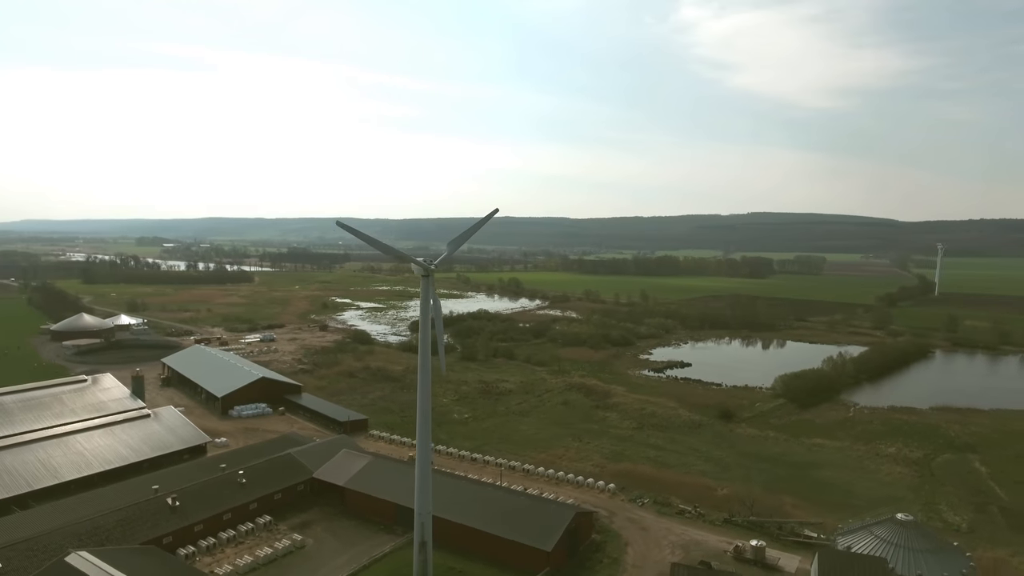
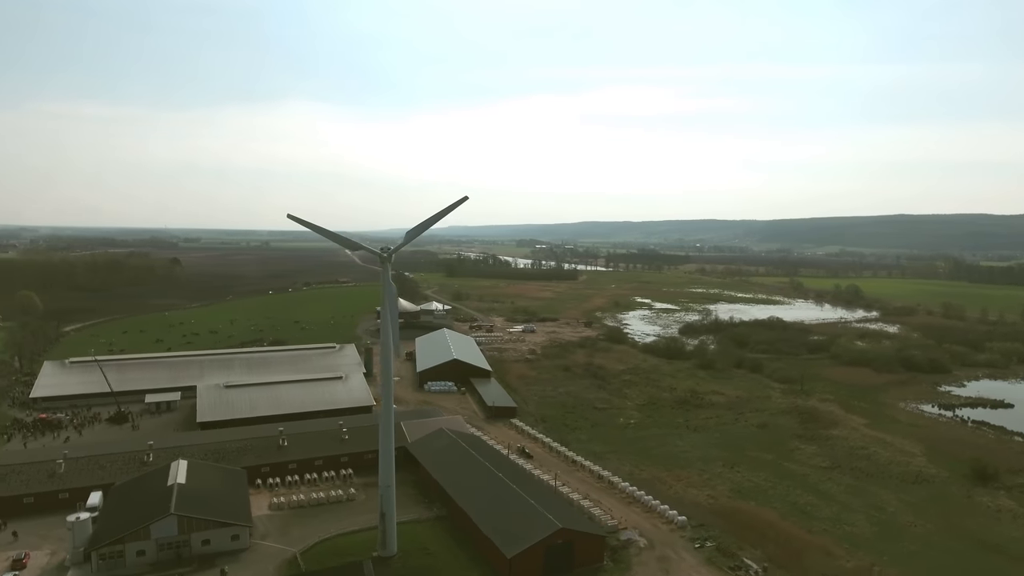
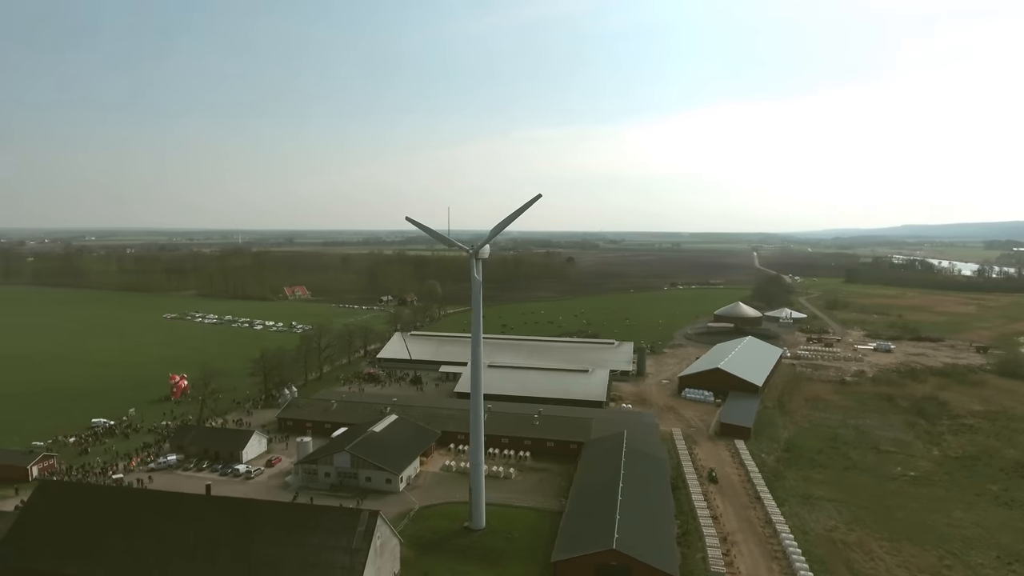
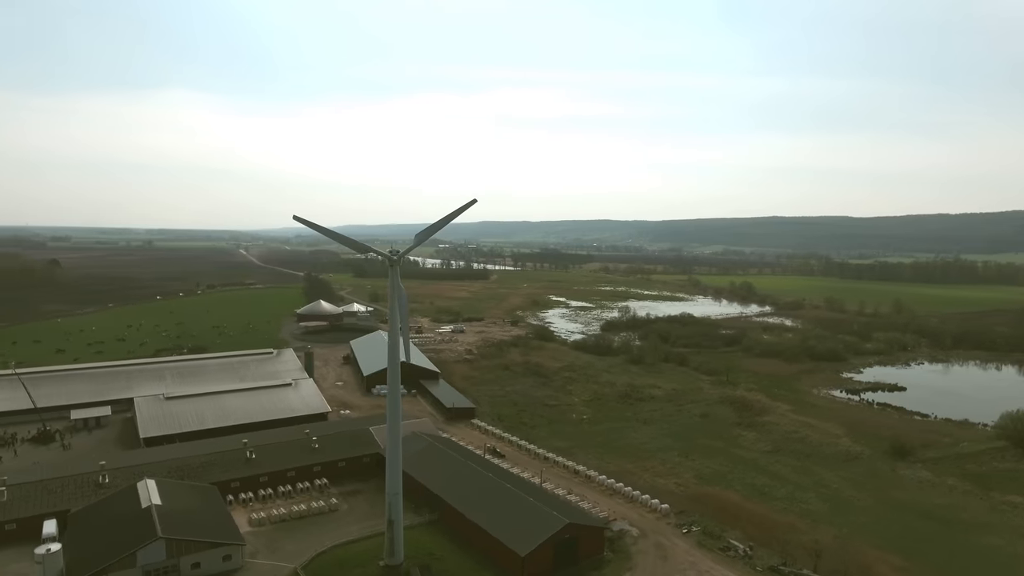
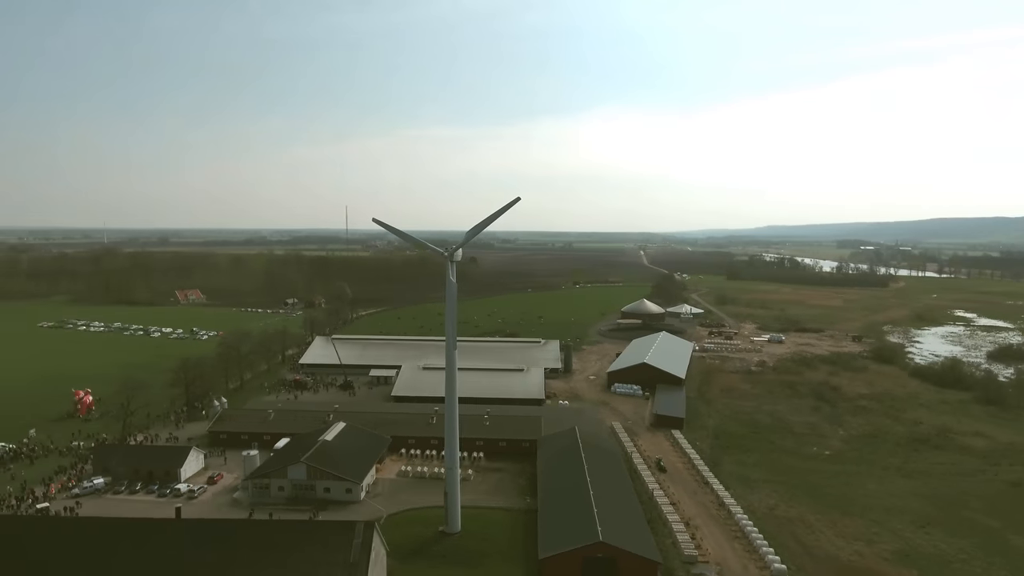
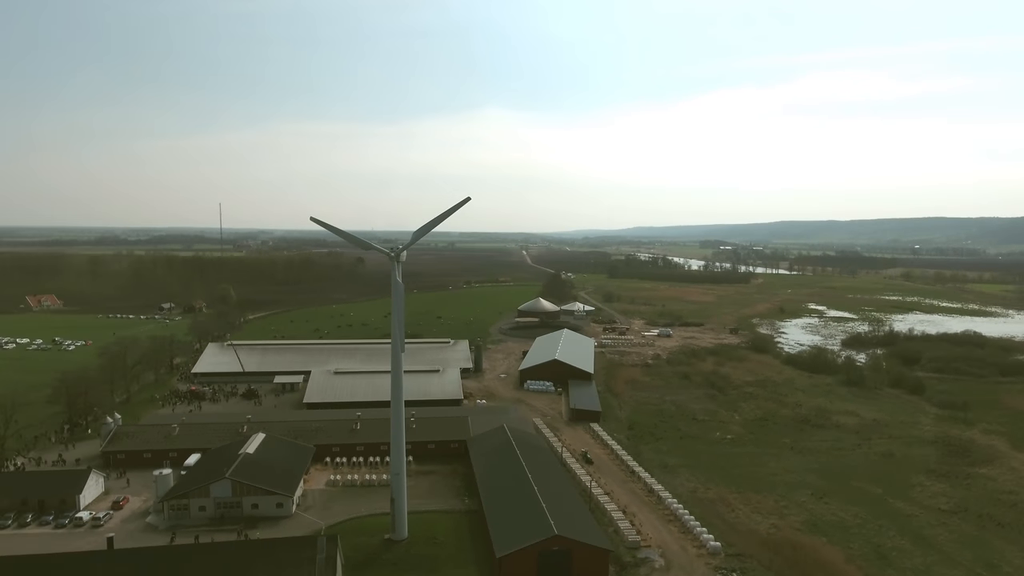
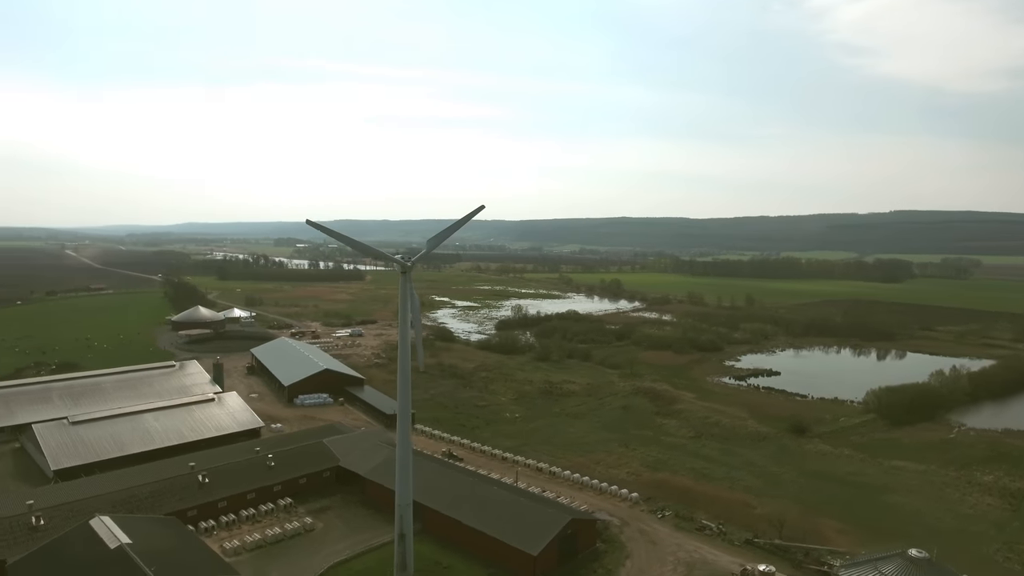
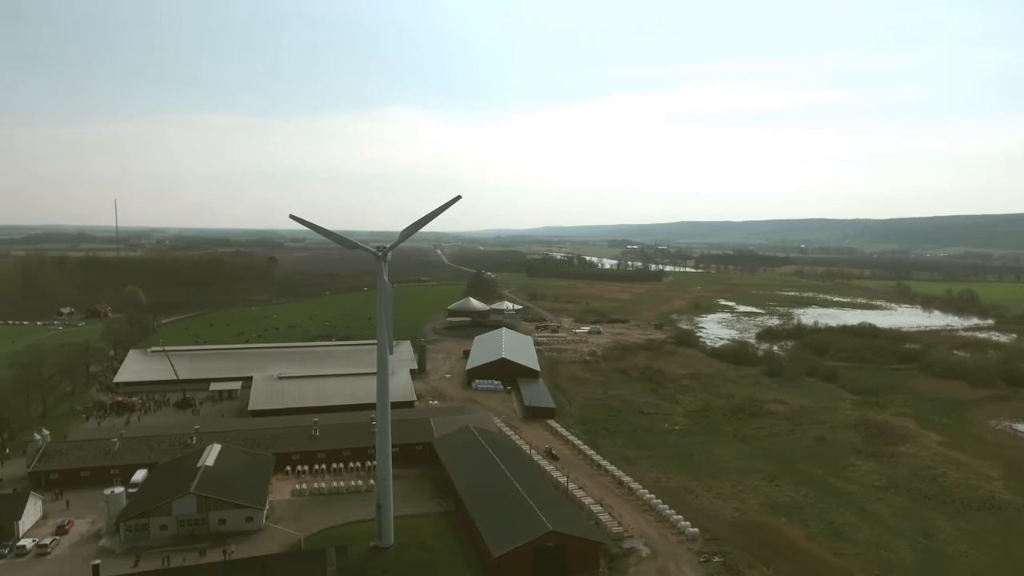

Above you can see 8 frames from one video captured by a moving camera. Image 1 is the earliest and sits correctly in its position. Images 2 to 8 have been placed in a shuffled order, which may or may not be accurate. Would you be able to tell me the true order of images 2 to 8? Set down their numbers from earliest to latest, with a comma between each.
7, 4, 2, 8, 6, 5, 3
